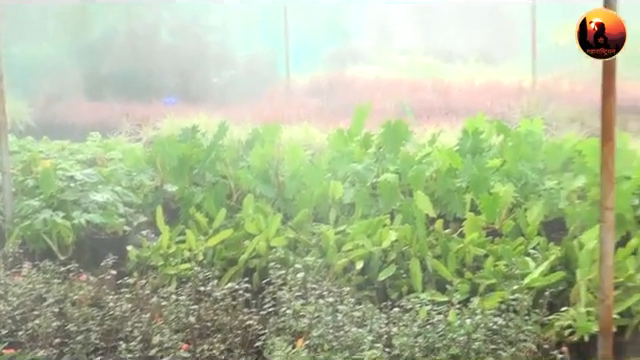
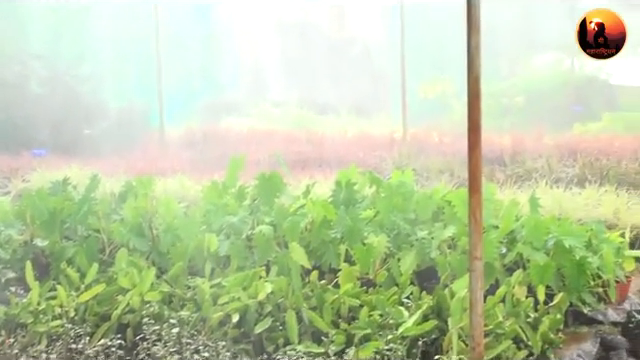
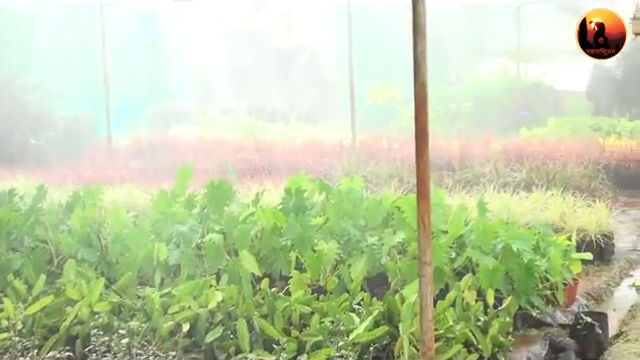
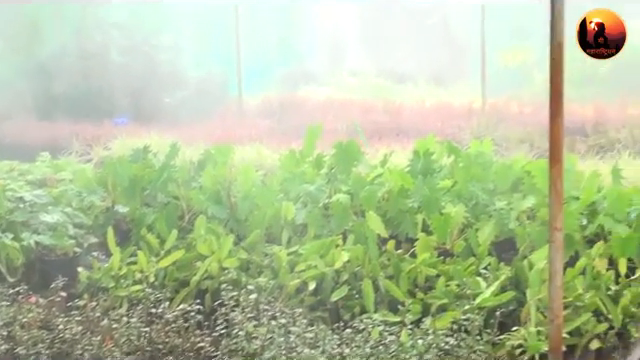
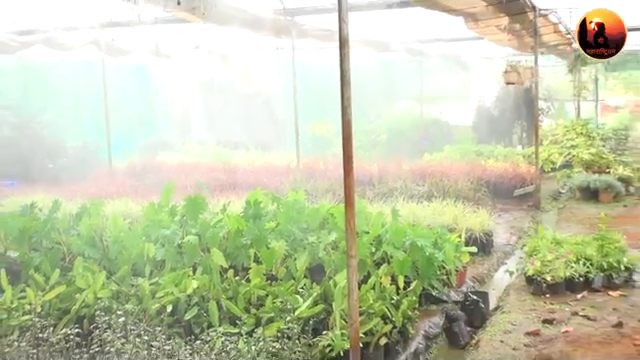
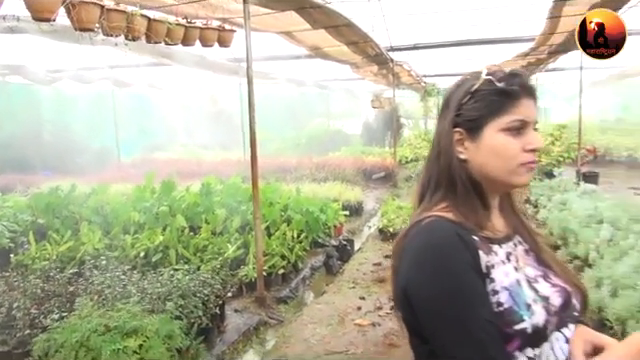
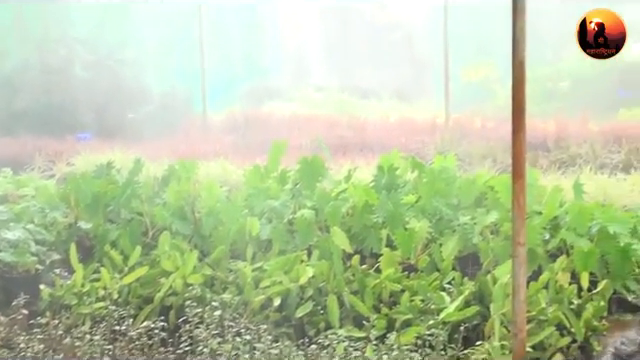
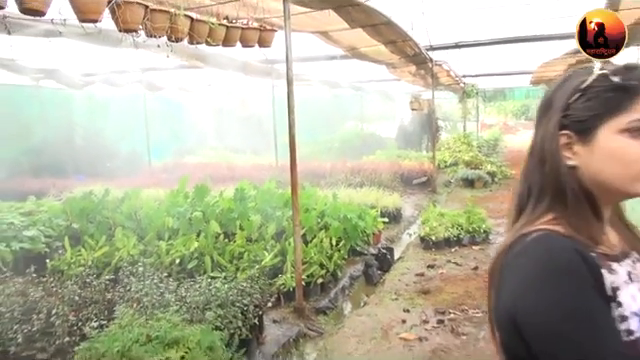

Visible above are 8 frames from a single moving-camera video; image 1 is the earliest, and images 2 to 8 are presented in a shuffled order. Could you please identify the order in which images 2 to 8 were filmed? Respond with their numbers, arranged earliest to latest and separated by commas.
4, 7, 2, 3, 5, 8, 6
